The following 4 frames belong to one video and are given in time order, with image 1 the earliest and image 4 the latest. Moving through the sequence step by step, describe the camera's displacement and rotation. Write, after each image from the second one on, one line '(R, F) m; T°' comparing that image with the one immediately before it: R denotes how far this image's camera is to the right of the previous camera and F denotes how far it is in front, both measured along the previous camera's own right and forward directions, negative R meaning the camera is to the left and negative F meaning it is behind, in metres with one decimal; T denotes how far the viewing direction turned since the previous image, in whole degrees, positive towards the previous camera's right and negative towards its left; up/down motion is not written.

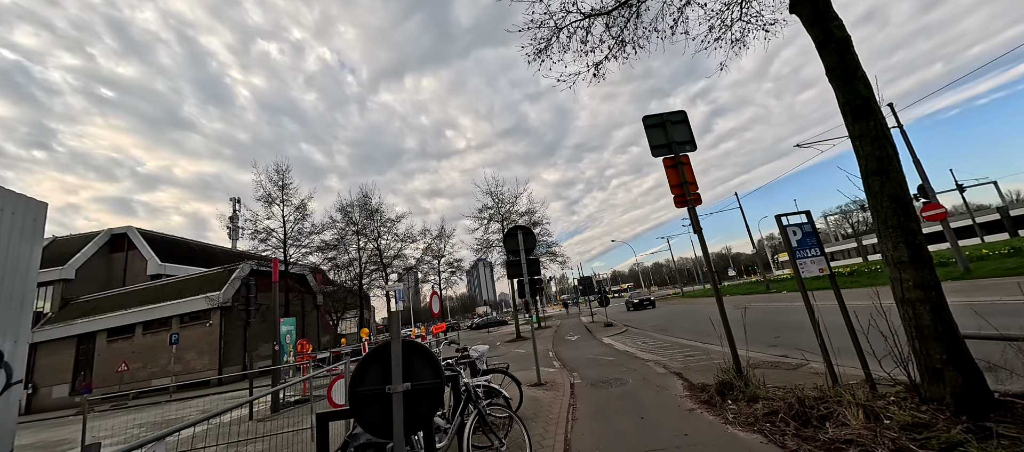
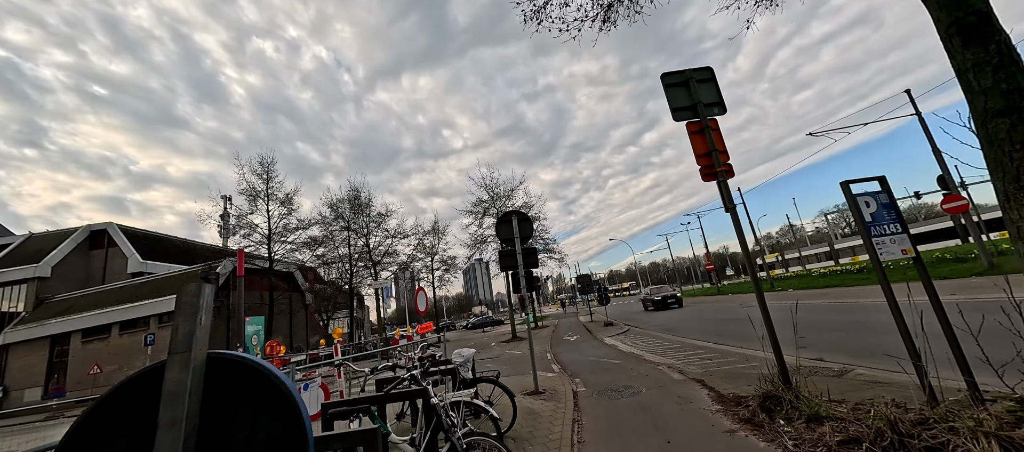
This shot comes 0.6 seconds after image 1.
(+0.1, +1.2) m; 0°
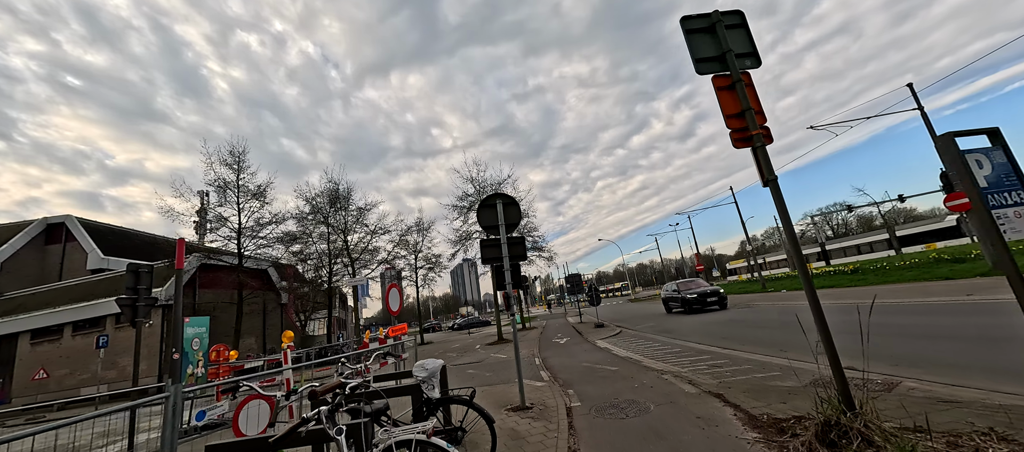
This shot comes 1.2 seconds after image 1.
(+0.1, +1.2) m; +2°
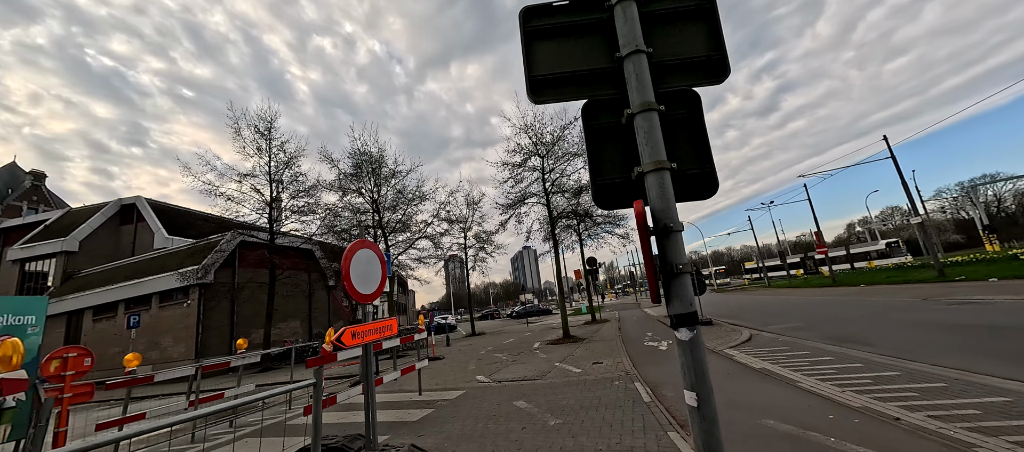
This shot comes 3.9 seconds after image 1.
(-0.4, +5.0) m; -9°
